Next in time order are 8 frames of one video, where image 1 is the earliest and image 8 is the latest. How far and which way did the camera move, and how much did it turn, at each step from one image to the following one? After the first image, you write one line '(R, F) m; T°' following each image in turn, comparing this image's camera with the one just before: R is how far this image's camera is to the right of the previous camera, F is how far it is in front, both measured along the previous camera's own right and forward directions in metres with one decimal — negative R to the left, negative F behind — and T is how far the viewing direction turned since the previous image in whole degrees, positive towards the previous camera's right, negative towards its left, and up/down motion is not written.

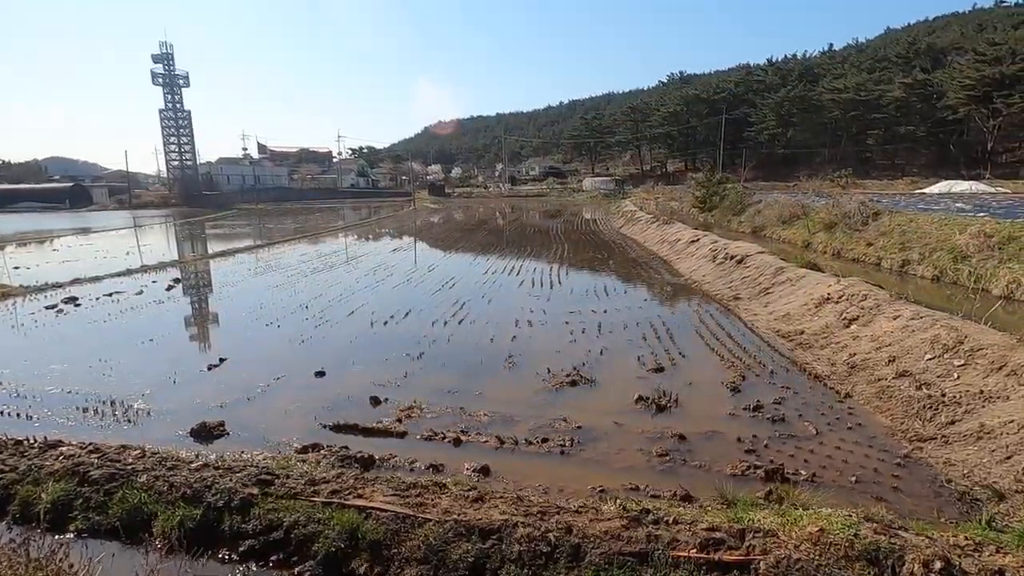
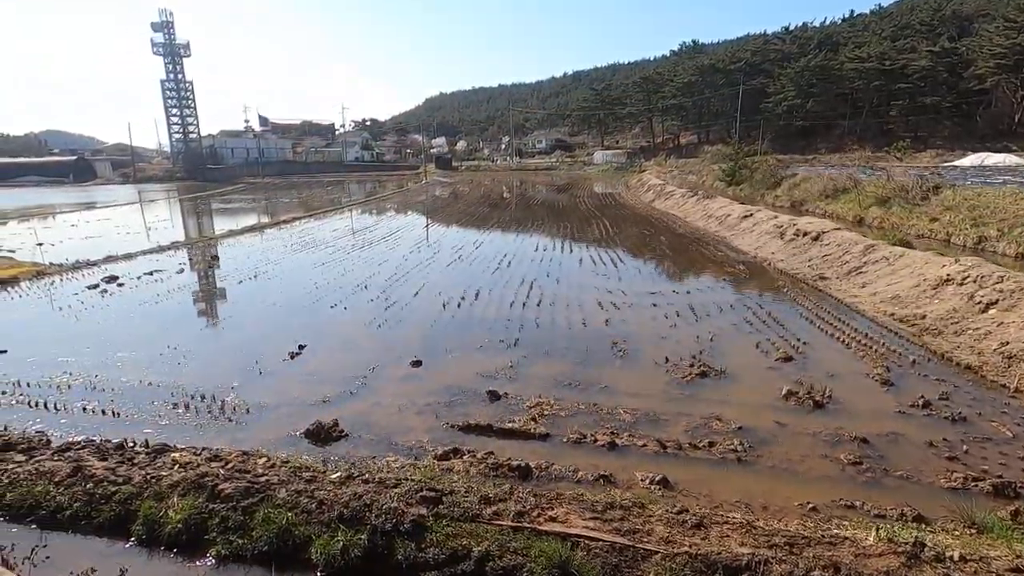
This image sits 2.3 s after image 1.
(-1.5, +0.7) m; 0°
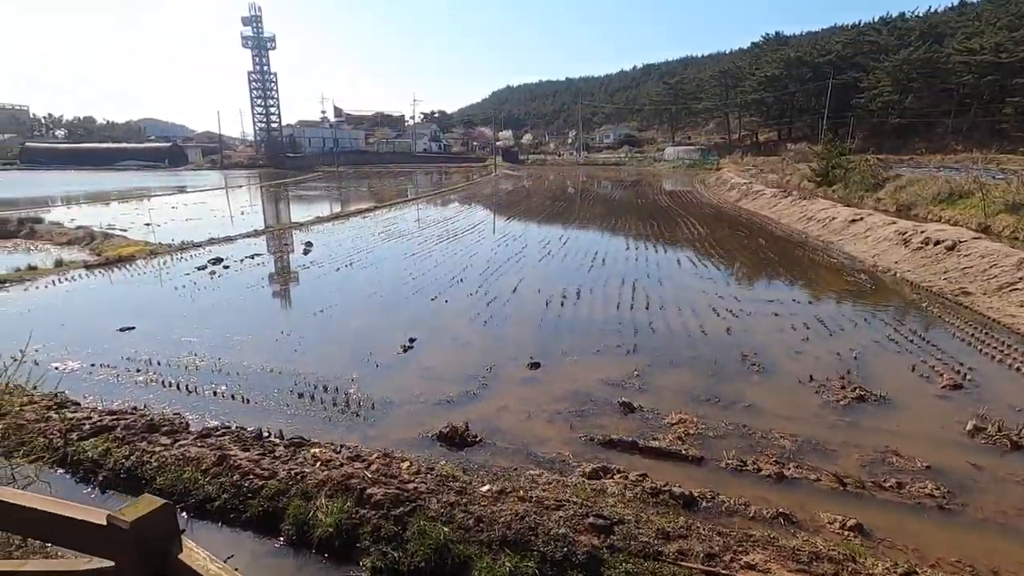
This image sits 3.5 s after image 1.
(-0.9, +0.4) m; -6°
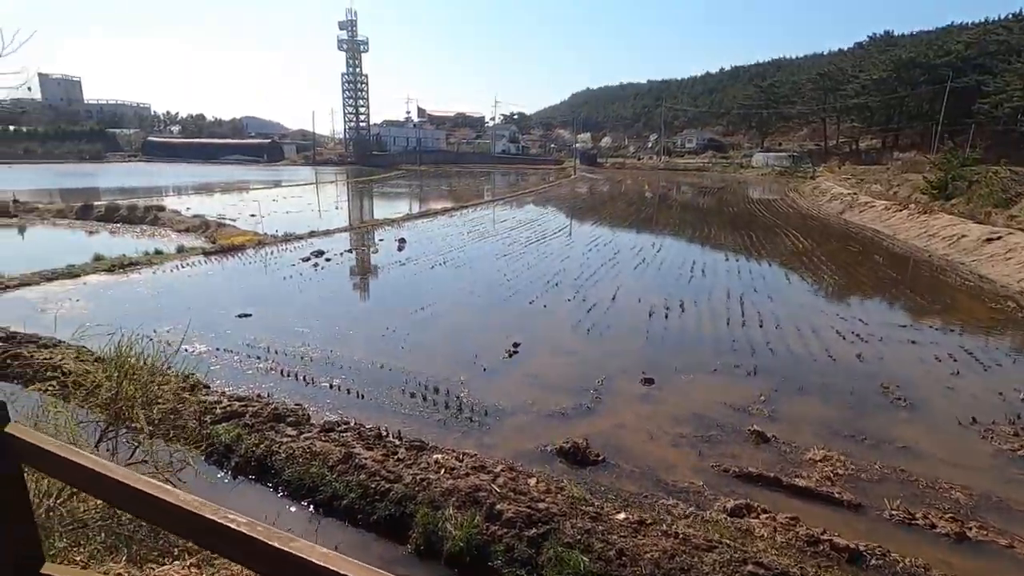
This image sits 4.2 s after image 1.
(-0.6, +0.2) m; -7°
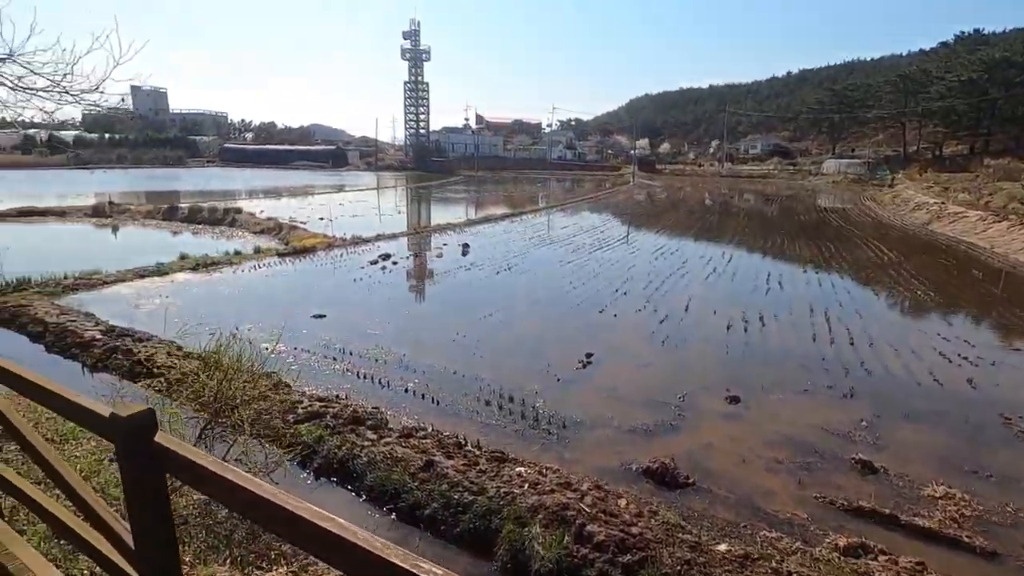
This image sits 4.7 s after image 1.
(-0.3, +0.1) m; -6°
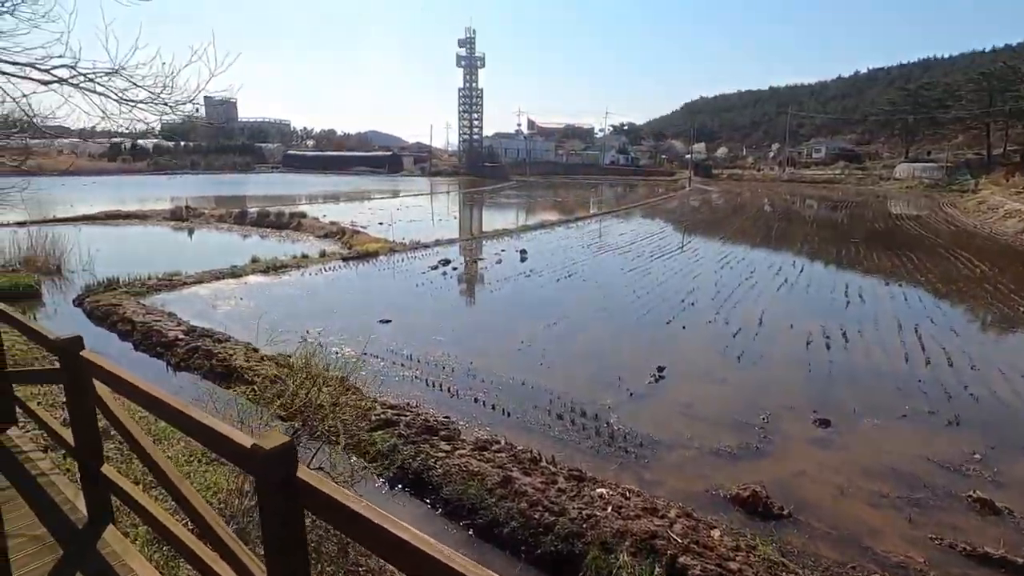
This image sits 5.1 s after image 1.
(-0.3, +0.1) m; -5°
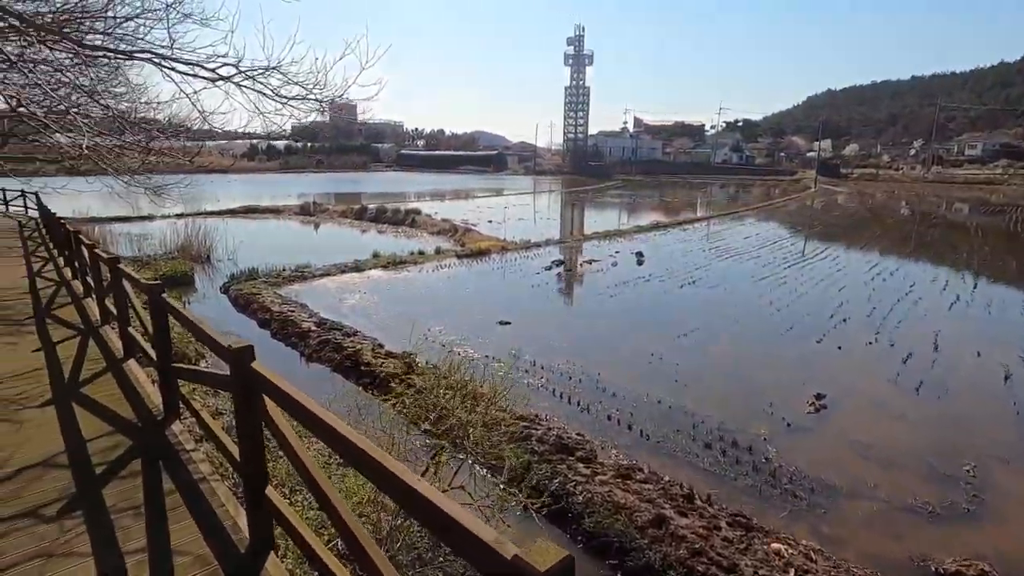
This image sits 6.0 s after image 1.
(-0.4, +0.4) m; -10°
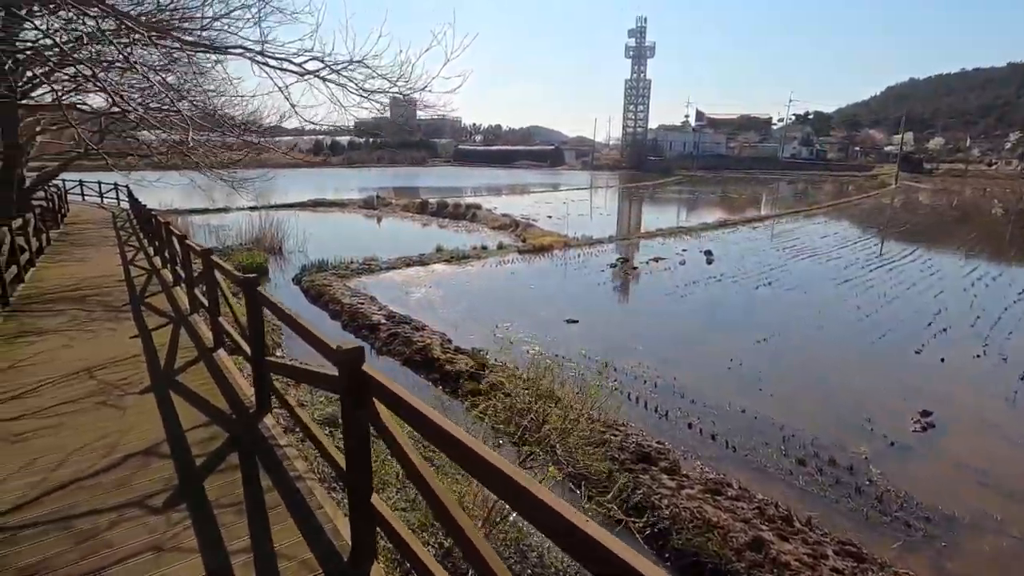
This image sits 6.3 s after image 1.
(-0.2, +0.1) m; -6°
